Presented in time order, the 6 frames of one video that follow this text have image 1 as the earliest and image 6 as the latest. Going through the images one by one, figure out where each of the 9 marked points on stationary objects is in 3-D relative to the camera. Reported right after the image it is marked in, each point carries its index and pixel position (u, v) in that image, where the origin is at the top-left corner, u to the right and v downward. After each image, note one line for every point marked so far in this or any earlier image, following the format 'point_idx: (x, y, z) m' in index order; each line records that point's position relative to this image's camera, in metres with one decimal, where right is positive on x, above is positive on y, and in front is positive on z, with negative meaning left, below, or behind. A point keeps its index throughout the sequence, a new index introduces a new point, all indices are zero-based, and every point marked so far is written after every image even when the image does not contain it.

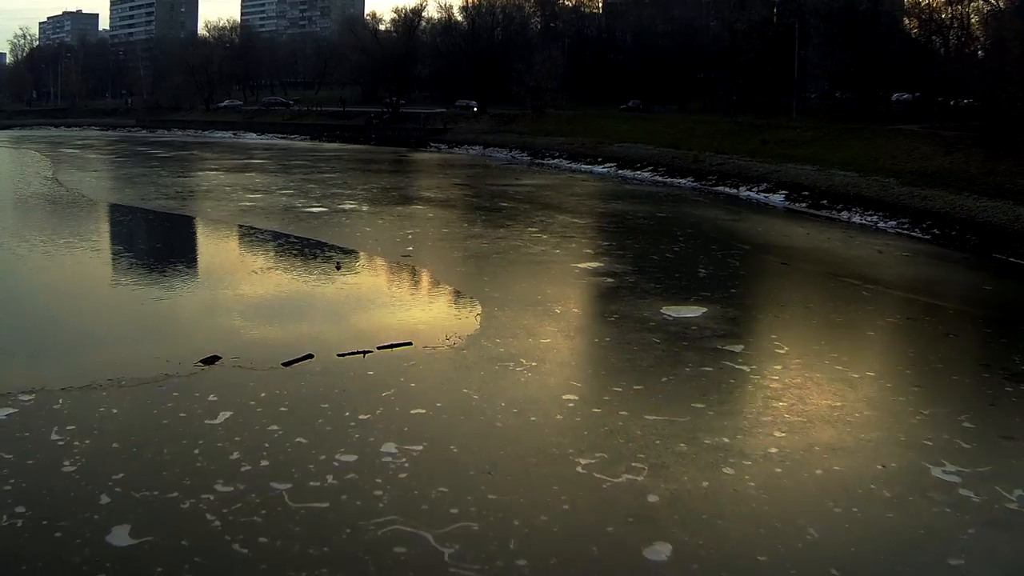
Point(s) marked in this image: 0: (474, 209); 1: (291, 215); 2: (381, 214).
0: (-0.9, +1.8, +19.1) m
1: (-4.7, +1.6, +18.0) m
2: (-2.7, +1.5, +17.7) m
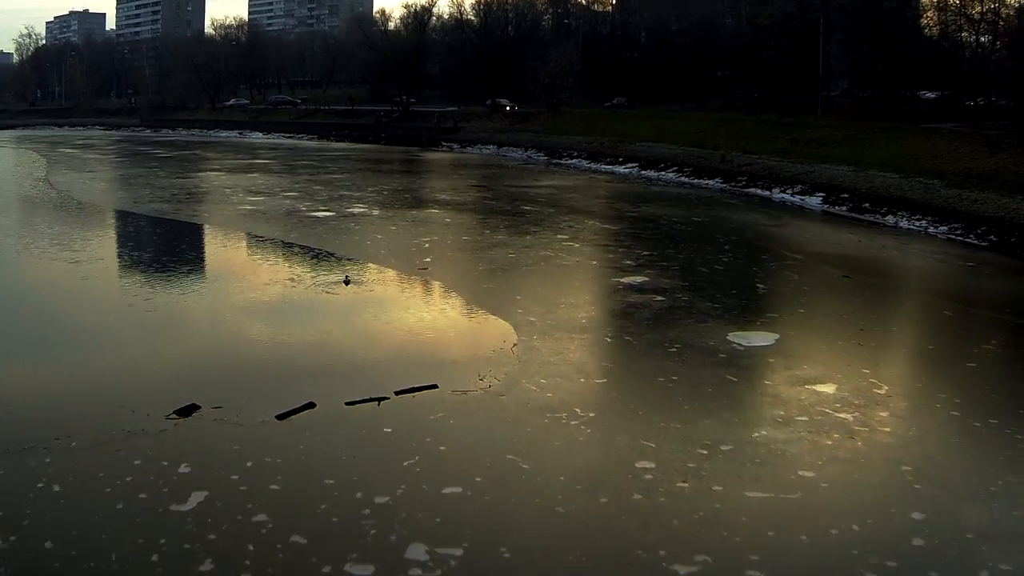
0: (-0.4, +1.6, +17.5) m
1: (-4.2, +1.3, +16.3) m
2: (-2.2, +1.3, +16.0) m
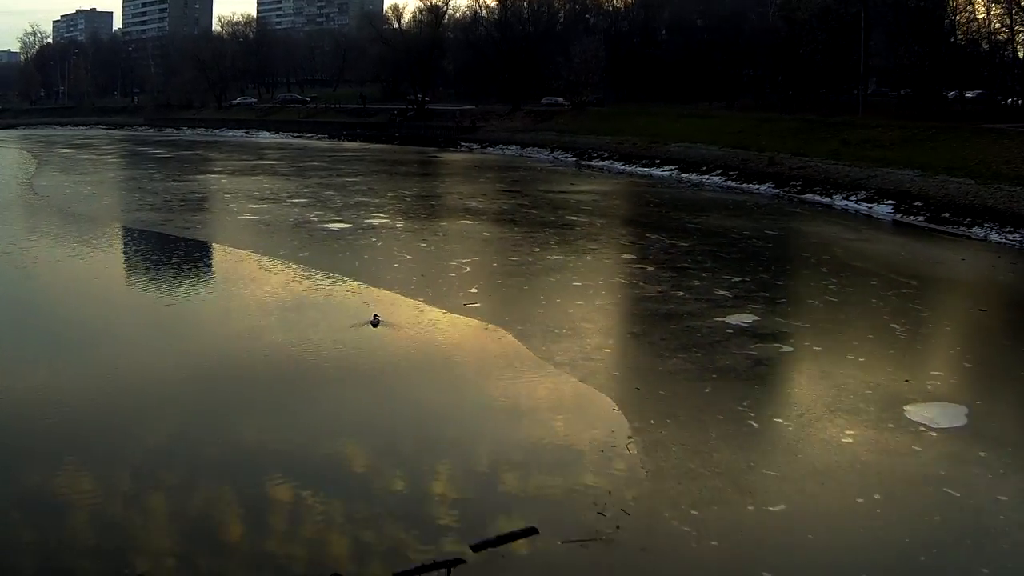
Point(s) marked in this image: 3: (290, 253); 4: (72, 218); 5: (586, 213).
0: (+0.5, +1.1, +14.8) m
1: (-3.4, +0.9, +13.7) m
2: (-1.3, +0.8, +13.4) m
3: (-3.3, +0.5, +12.5) m
4: (-8.5, +1.4, +16.4) m
5: (+1.5, +1.5, +16.8) m
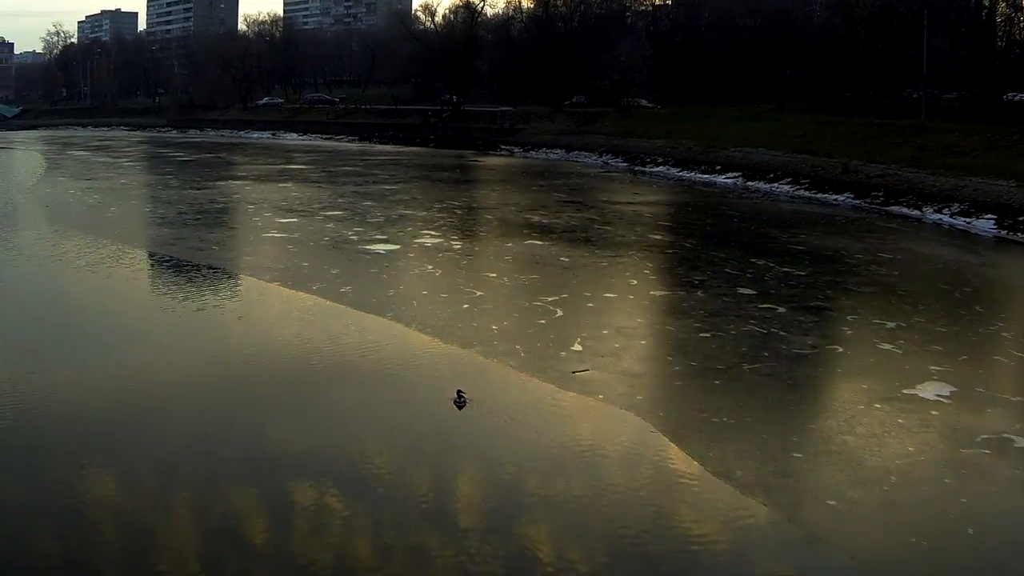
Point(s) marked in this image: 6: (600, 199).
0: (+1.6, +0.6, +12.5) m
1: (-2.3, +0.4, +11.5) m
2: (-0.3, +0.4, +11.1) m
3: (-2.2, 0.0, +10.2) m
4: (-7.3, +1.0, +14.3) m
5: (+2.7, +1.0, +14.4) m
6: (+1.9, +1.9, +18.5) m
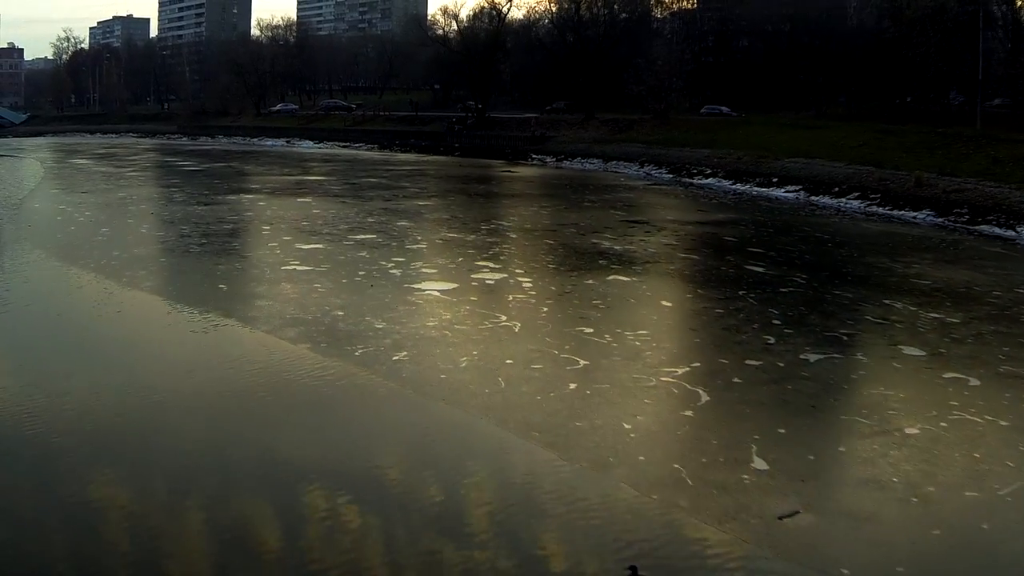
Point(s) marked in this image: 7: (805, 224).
0: (+2.5, +0.1, +10.2) m
1: (-1.4, -0.1, +9.2) m
2: (+0.6, -0.2, +8.8) m
3: (-1.3, -0.5, +8.0) m
4: (-6.4, +0.5, +12.1) m
5: (+3.6, +0.4, +12.1) m
6: (+2.9, +1.3, +16.2) m
7: (+5.8, +1.2, +17.1) m
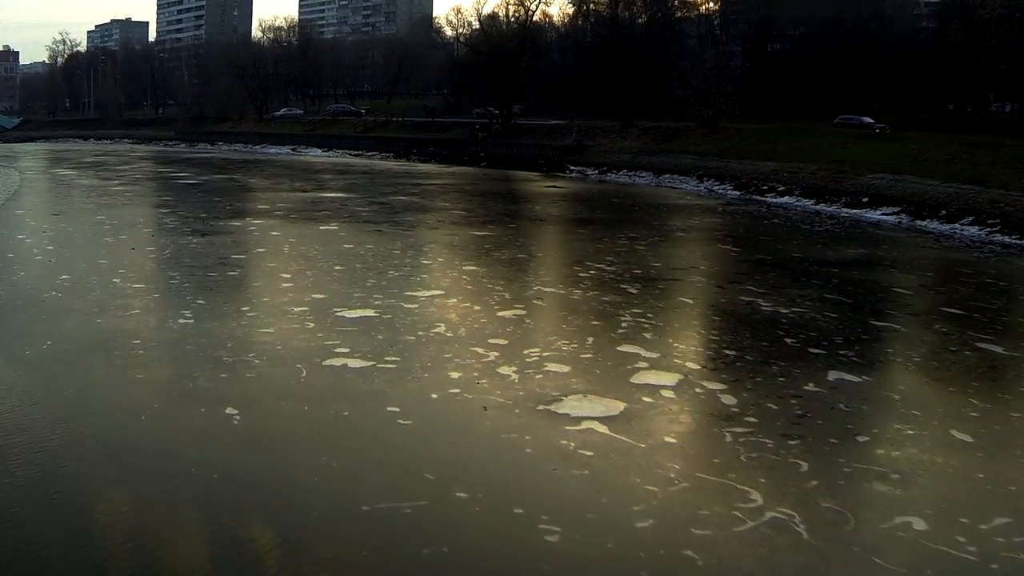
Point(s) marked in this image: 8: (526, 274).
0: (+3.7, -0.7, +6.9) m
1: (-0.2, -0.8, +5.9) m
2: (+1.8, -0.9, +5.5) m
3: (-0.1, -1.2, +4.7) m
4: (-5.2, -0.2, +8.8) m
5: (+4.8, -0.4, +8.9) m
6: (+4.1, +0.5, +12.9) m
7: (+7.0, +0.4, +13.9) m
8: (+0.1, +0.2, +9.9) m
